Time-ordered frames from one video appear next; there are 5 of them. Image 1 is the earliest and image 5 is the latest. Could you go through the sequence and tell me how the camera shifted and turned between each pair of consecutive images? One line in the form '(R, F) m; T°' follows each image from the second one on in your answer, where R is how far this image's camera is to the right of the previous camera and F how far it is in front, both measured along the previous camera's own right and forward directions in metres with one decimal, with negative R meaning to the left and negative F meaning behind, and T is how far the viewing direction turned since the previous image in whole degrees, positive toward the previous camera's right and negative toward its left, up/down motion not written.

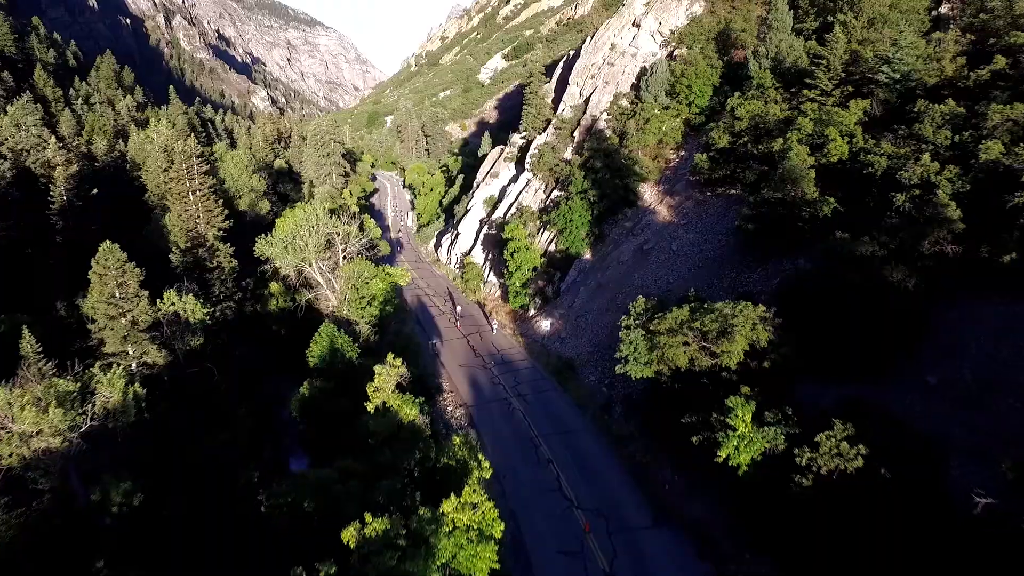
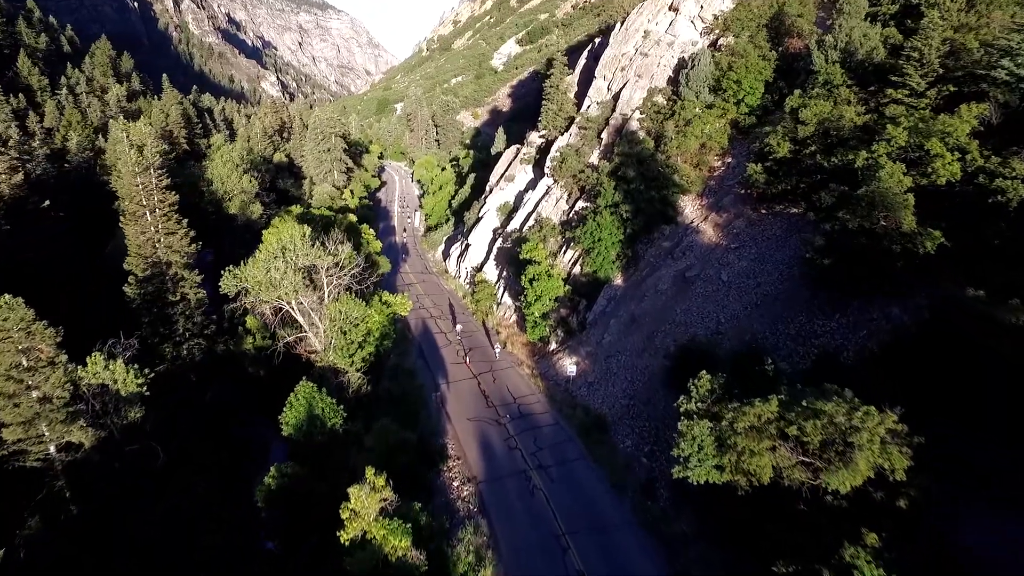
(-0.4, +5.8) m; -1°
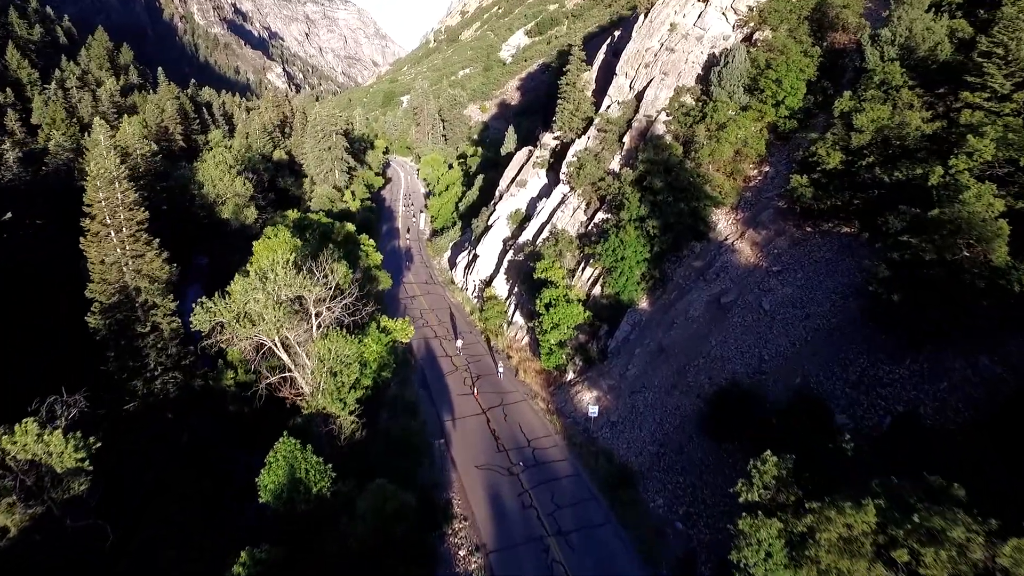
(-0.3, +3.6) m; -1°
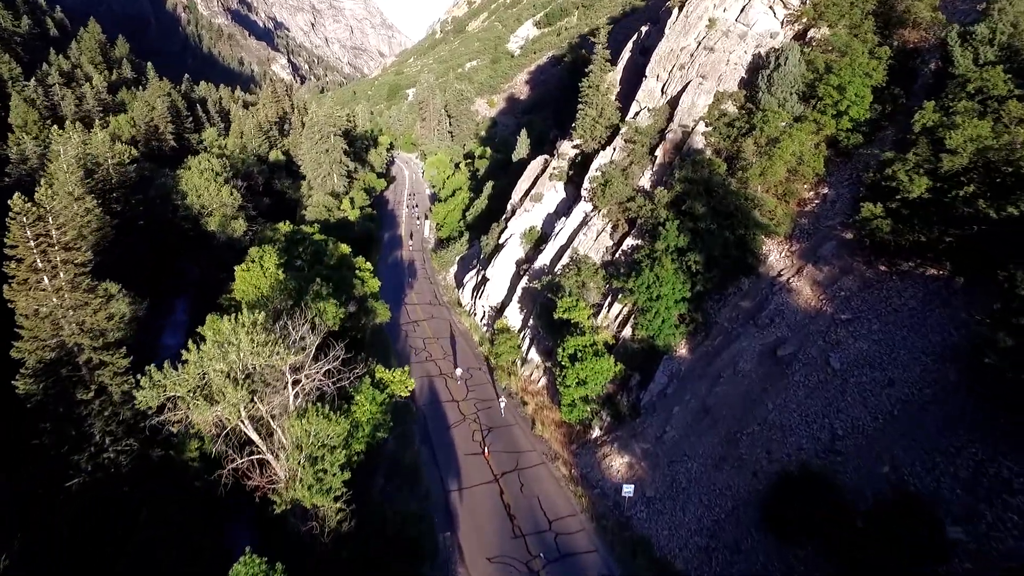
(-0.5, +4.6) m; -1°
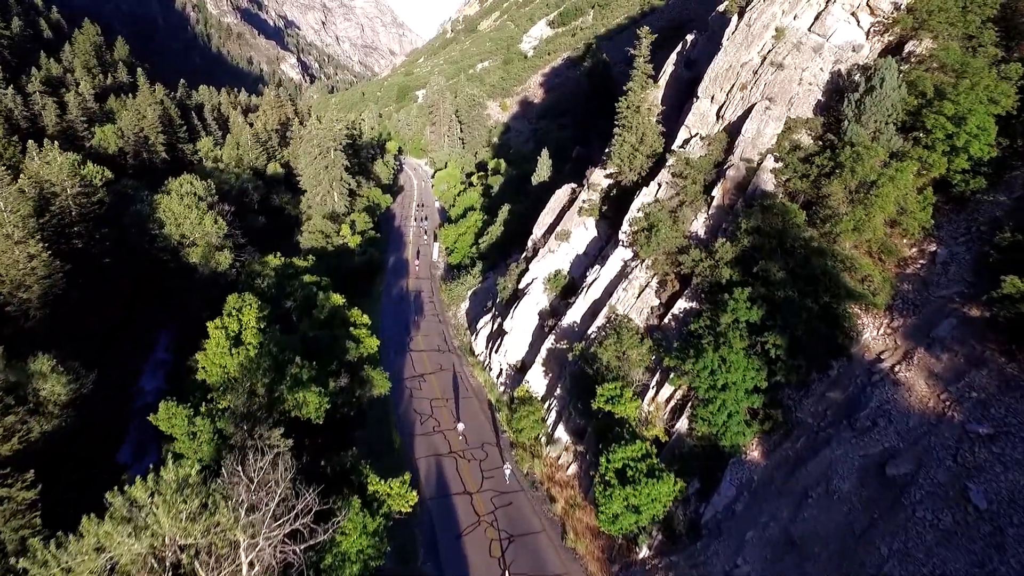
(-0.7, +5.8) m; -1°
